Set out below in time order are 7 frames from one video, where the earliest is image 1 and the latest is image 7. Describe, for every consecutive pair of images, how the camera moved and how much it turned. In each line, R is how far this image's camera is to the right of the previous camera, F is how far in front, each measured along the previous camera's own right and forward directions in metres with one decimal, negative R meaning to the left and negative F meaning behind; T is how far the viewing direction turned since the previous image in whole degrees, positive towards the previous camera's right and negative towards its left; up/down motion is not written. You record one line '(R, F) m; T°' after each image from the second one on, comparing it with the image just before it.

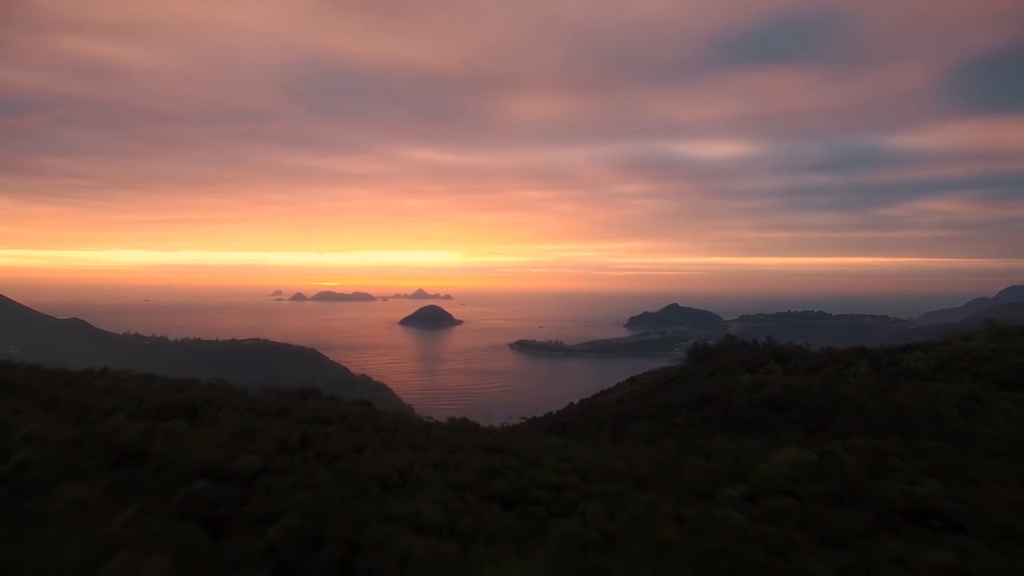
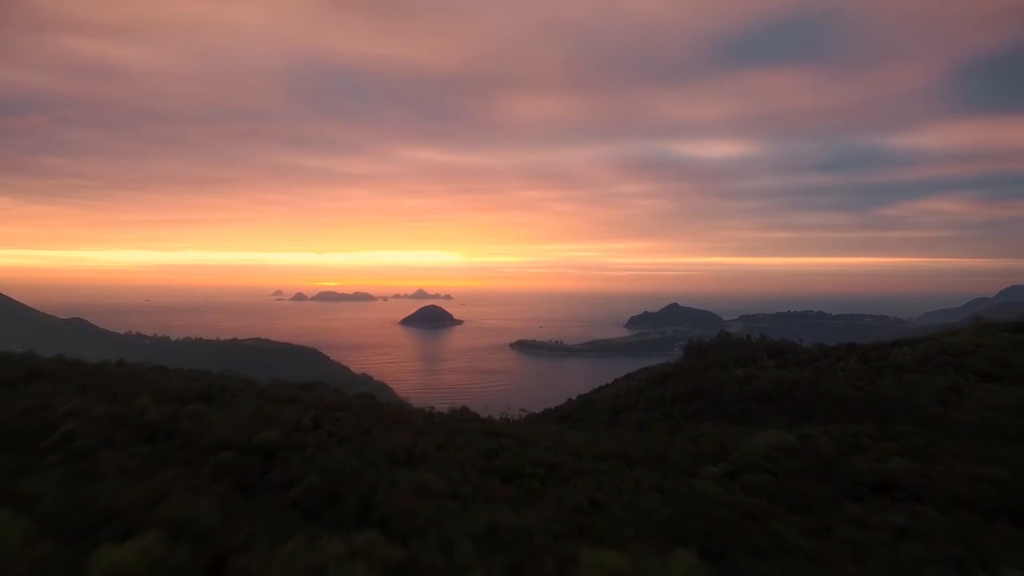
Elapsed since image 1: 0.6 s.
(+0.1, -1.0) m; 0°
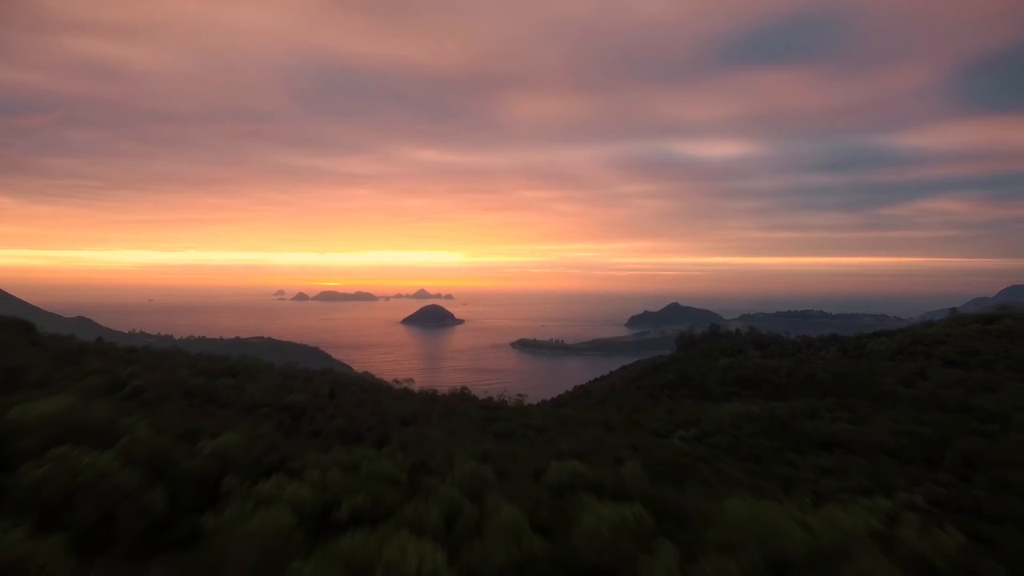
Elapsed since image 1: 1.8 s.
(+0.2, -1.8) m; 0°
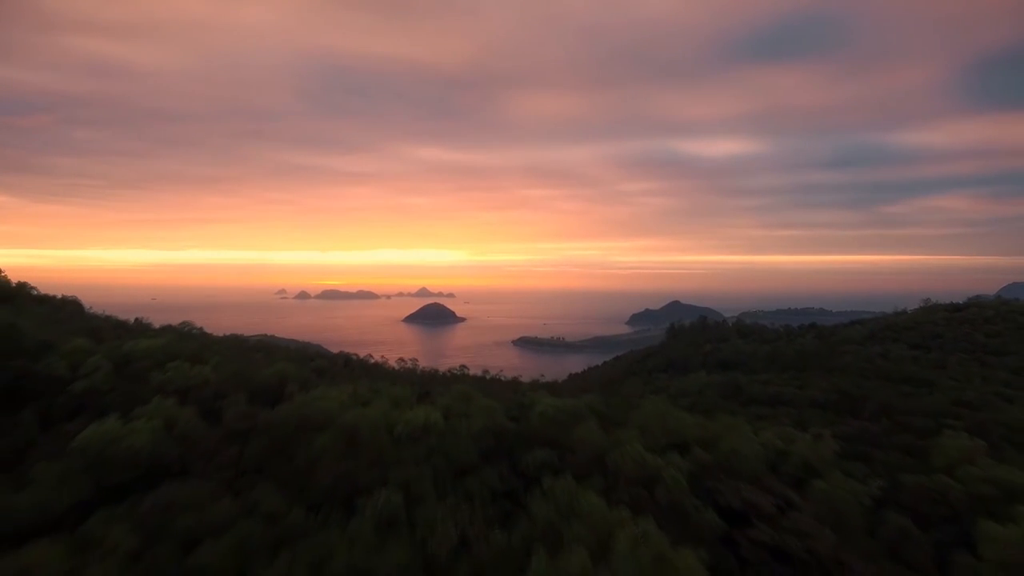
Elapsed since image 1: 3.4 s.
(+0.3, -2.3) m; 0°
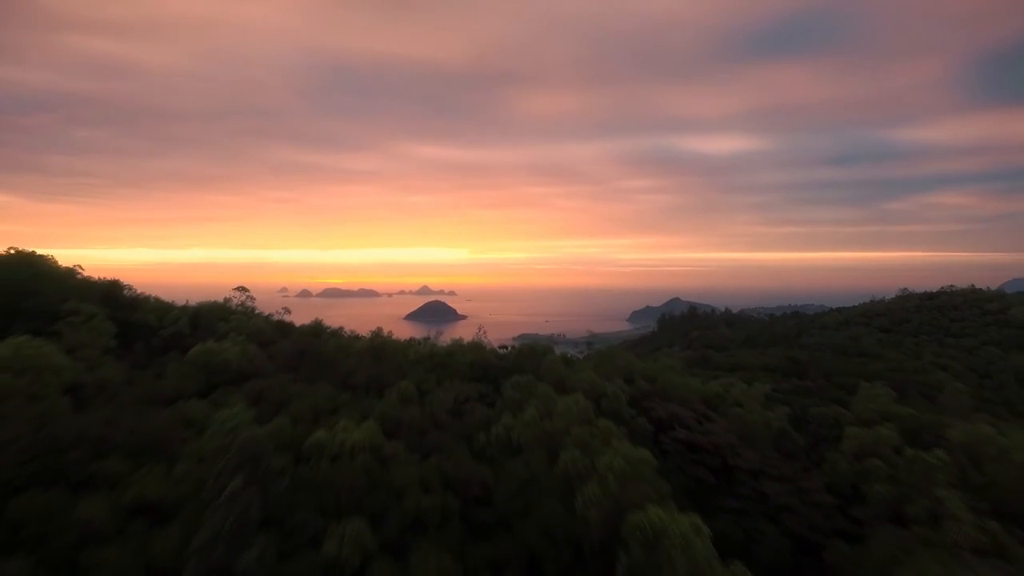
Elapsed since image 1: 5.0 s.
(+0.3, -2.2) m; 0°
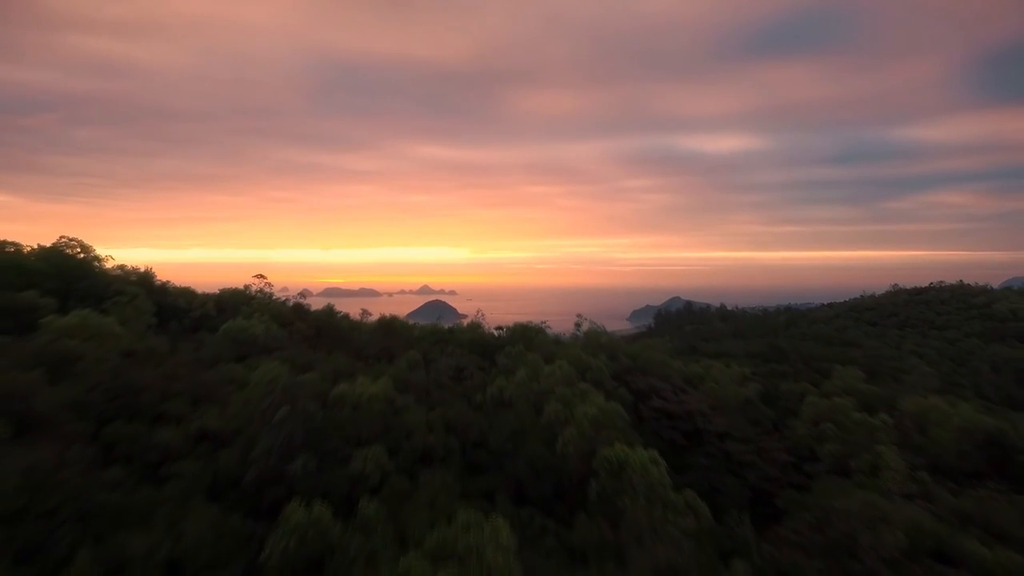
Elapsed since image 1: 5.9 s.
(+0.1, -1.0) m; 0°
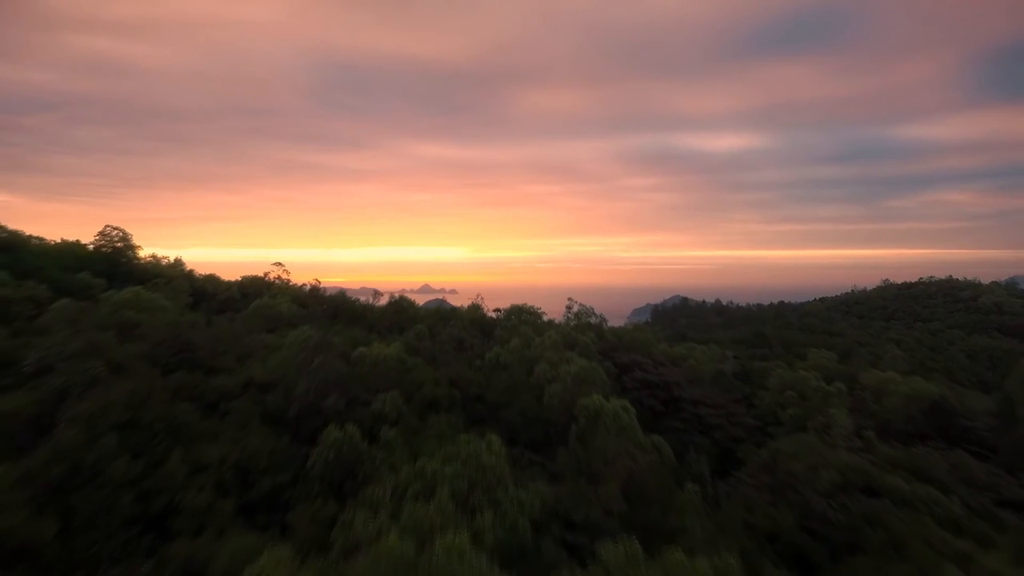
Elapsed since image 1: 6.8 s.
(+0.1, -1.1) m; 0°
